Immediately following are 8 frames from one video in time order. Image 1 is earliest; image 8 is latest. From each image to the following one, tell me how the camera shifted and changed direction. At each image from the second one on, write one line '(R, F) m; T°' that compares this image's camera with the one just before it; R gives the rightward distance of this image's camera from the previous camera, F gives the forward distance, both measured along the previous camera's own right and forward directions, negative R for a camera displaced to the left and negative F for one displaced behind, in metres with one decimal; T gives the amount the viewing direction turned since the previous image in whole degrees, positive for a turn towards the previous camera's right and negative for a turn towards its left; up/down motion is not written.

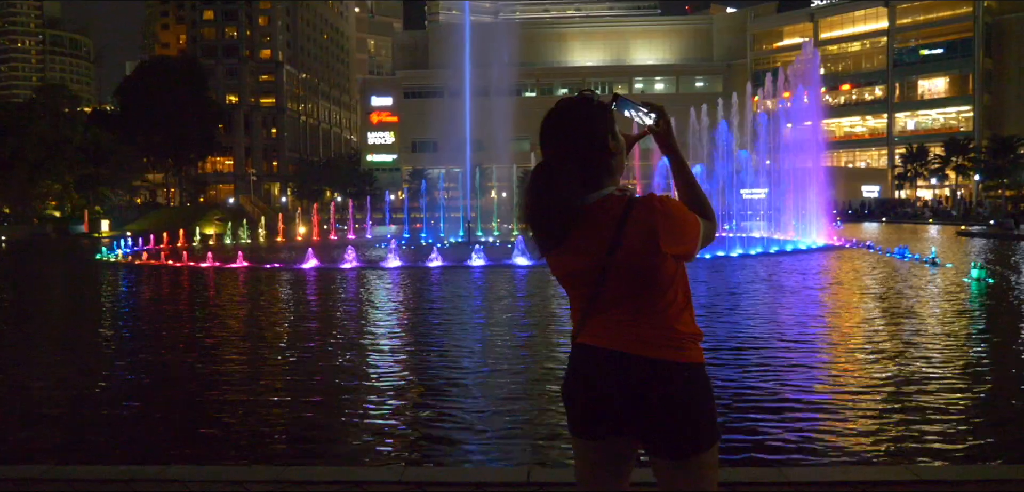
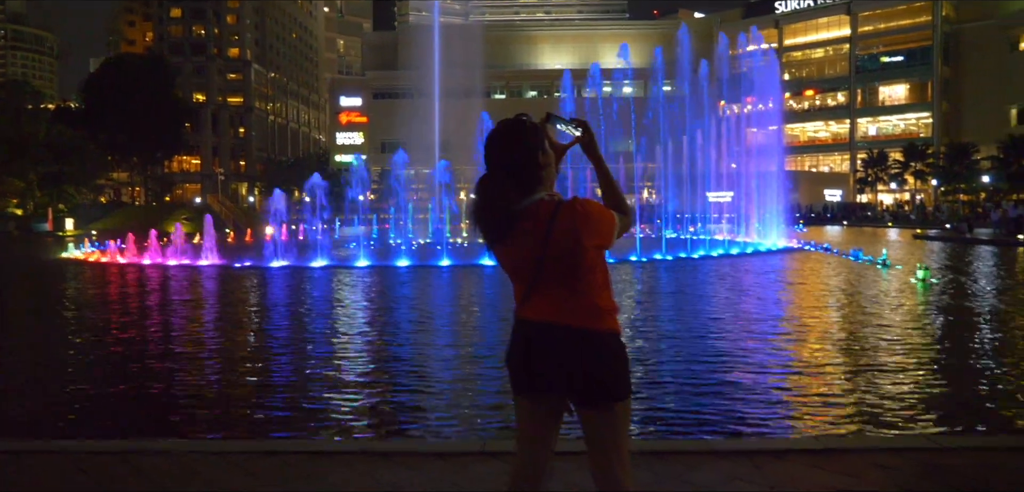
(-2.3, -0.7) m; +3°
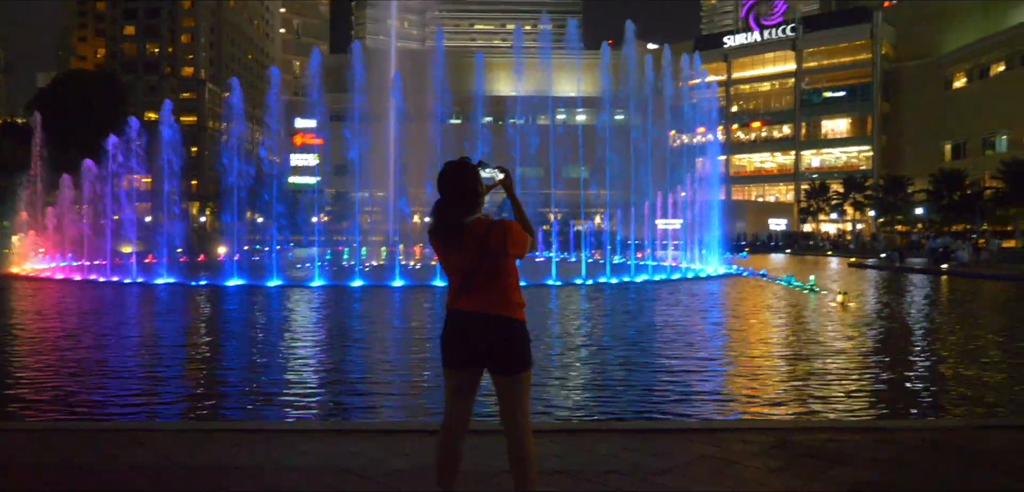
(+0.1, -0.8) m; +3°
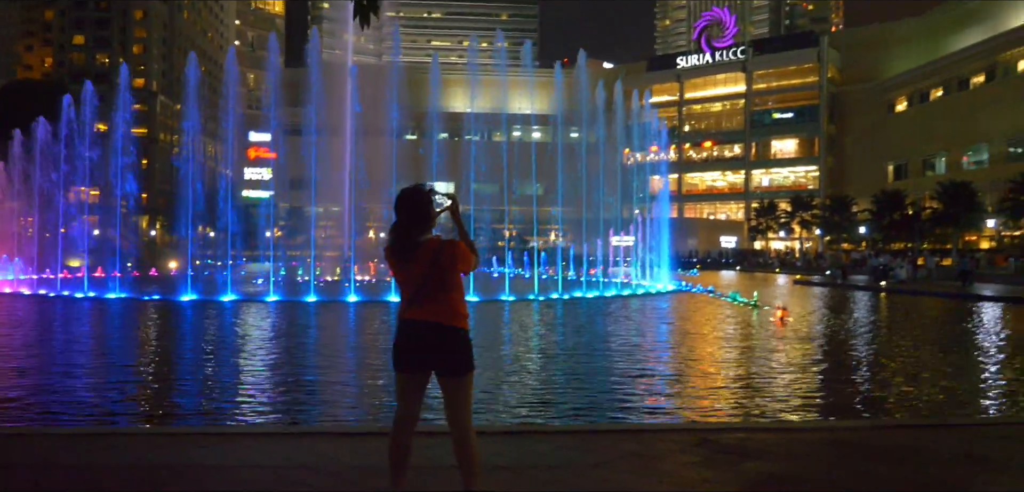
(0.0, -0.4) m; +3°
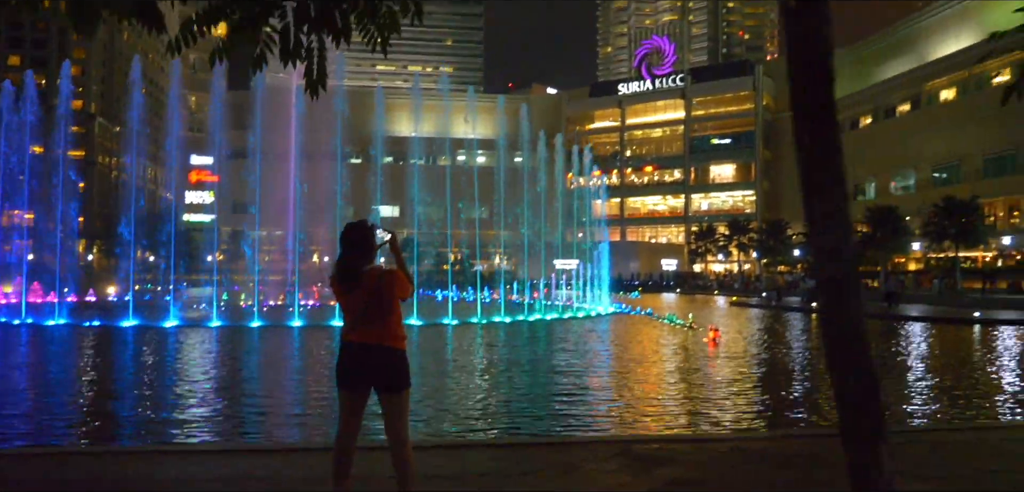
(+0.1, -0.5) m; +4°
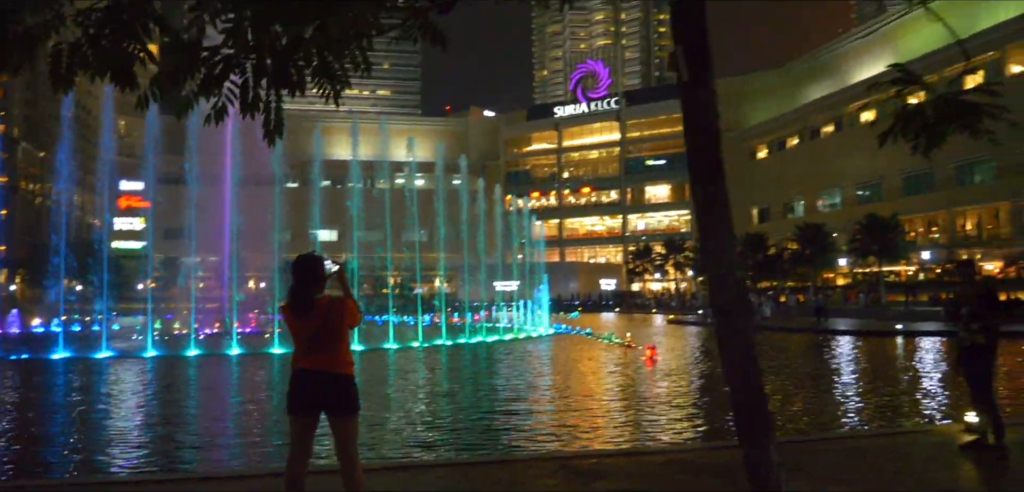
(0.0, -0.3) m; +4°
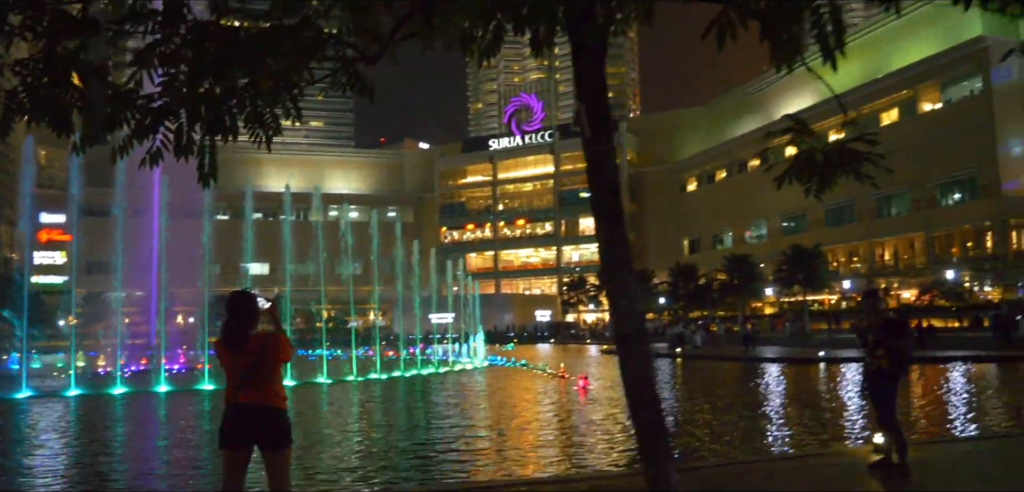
(0.0, -0.2) m; +4°
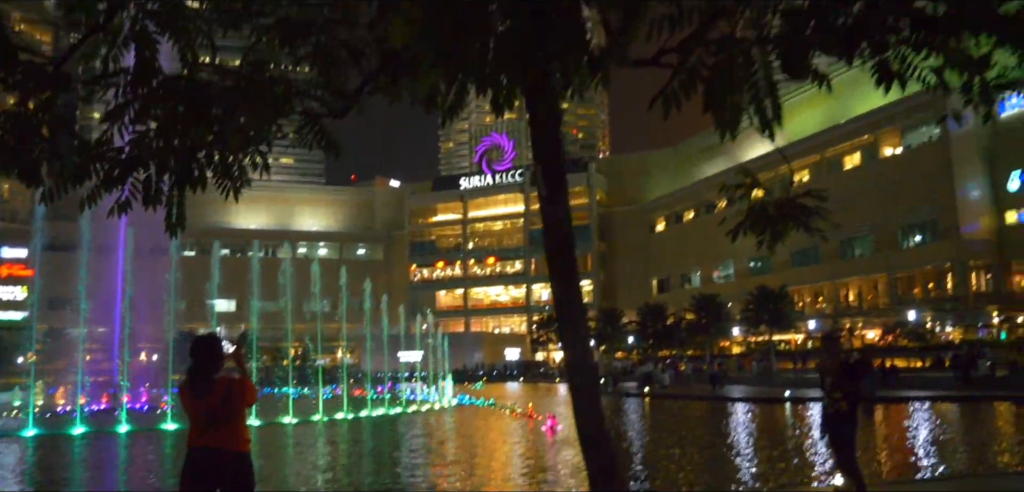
(0.0, -0.1) m; +2°
